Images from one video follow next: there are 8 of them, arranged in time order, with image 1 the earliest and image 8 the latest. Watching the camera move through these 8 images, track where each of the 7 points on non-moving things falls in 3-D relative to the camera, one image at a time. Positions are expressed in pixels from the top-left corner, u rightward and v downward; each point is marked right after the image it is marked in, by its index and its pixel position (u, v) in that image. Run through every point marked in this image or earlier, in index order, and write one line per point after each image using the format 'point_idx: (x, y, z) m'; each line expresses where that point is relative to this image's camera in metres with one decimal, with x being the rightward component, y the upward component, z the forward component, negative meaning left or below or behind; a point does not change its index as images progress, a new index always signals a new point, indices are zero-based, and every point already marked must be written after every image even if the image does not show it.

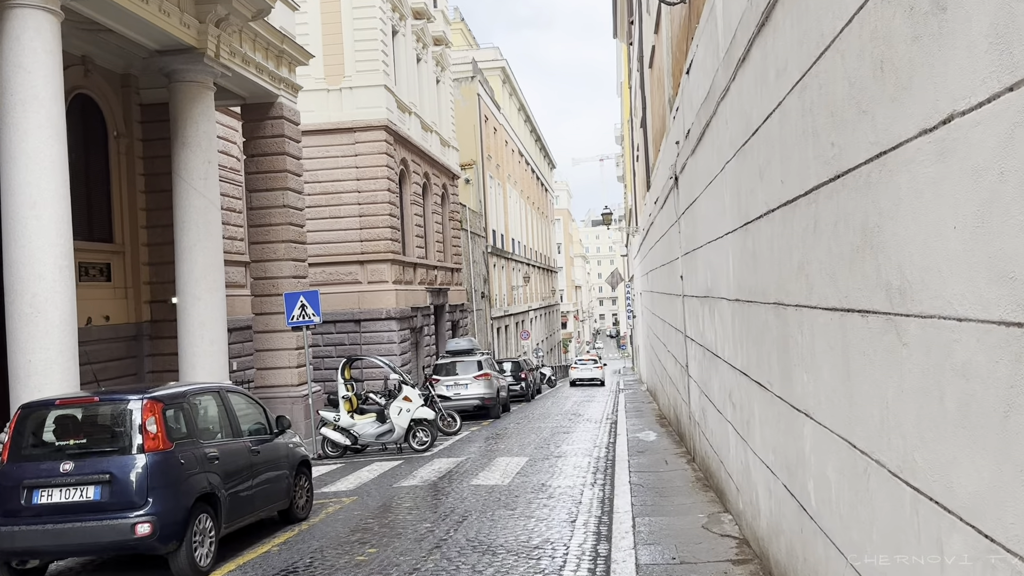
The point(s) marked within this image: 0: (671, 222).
0: (+2.3, +0.9, +12.5) m
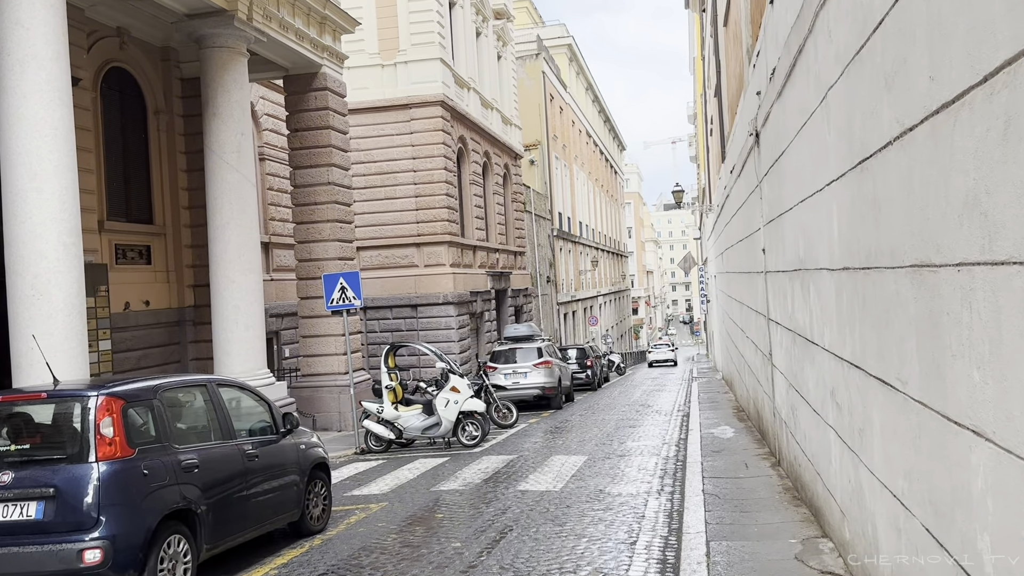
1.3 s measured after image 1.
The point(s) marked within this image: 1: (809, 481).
0: (+3.1, +1.2, +10.8) m
1: (+2.6, -1.7, +7.3) m
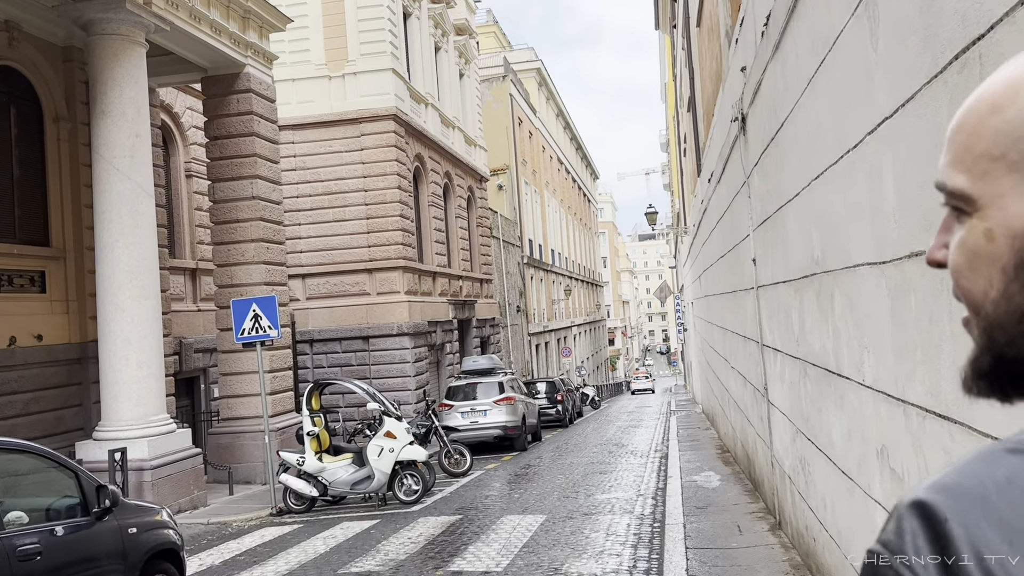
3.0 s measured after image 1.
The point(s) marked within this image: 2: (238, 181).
0: (+2.4, +1.0, +8.9) m
1: (+2.0, -1.8, +5.3) m
2: (-4.7, +1.9, +14.5) m
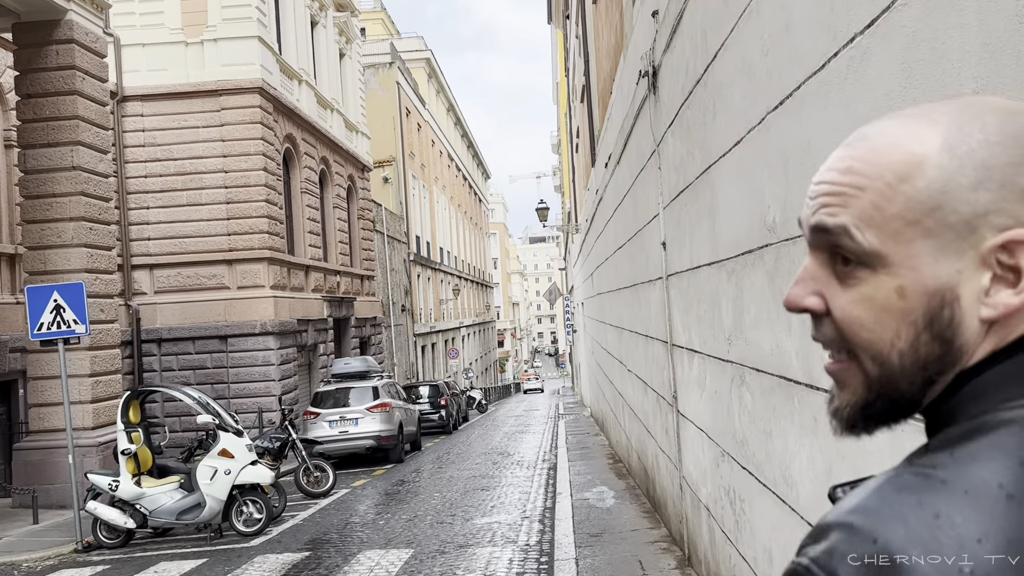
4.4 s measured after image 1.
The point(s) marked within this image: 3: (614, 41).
0: (+1.2, +1.1, +7.6) m
1: (+1.3, -1.7, +3.9) m
2: (-6.6, +2.0, +12.2) m
3: (+1.5, +3.6, +12.2) m
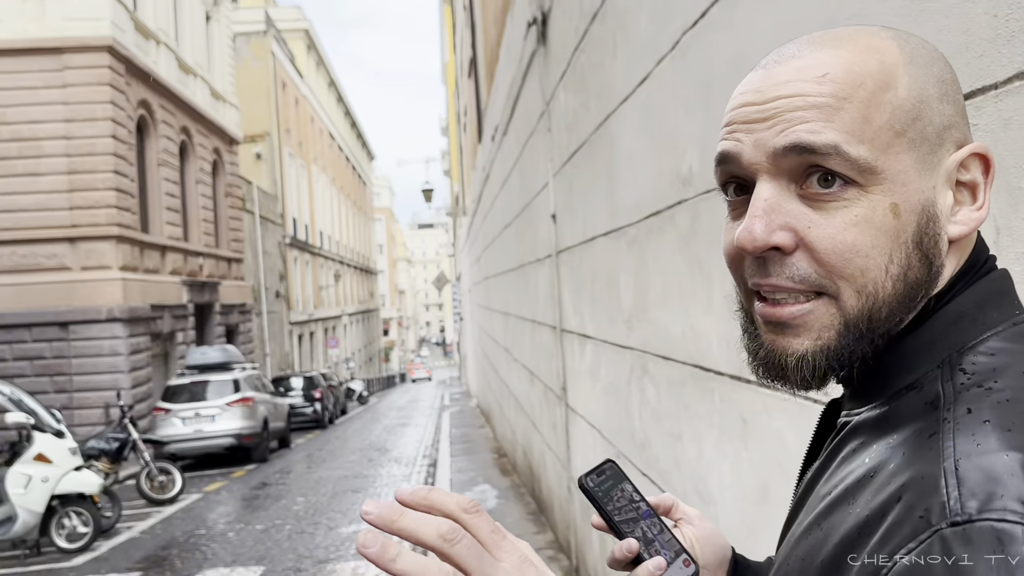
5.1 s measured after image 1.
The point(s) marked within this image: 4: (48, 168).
0: (+0.1, +1.3, +6.7) m
1: (+0.7, -1.6, +3.2) m
2: (-8.2, +2.3, +10.3) m
3: (-0.1, +3.8, +11.4) m
4: (-8.9, +2.3, +16.1) m
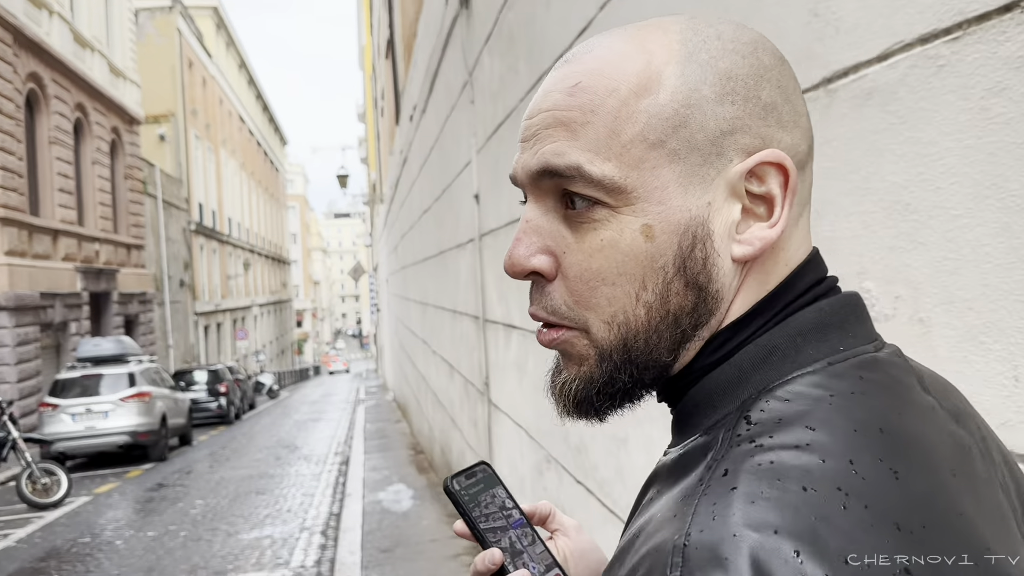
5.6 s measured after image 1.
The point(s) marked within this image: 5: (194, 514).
0: (-0.5, +1.4, +6.3) m
1: (+0.4, -1.5, +2.8) m
2: (-9.1, +2.5, +9.0) m
3: (-1.2, +3.9, +10.9) m
4: (-10.3, +2.5, +14.7) m
5: (-3.4, -2.4, +9.0) m
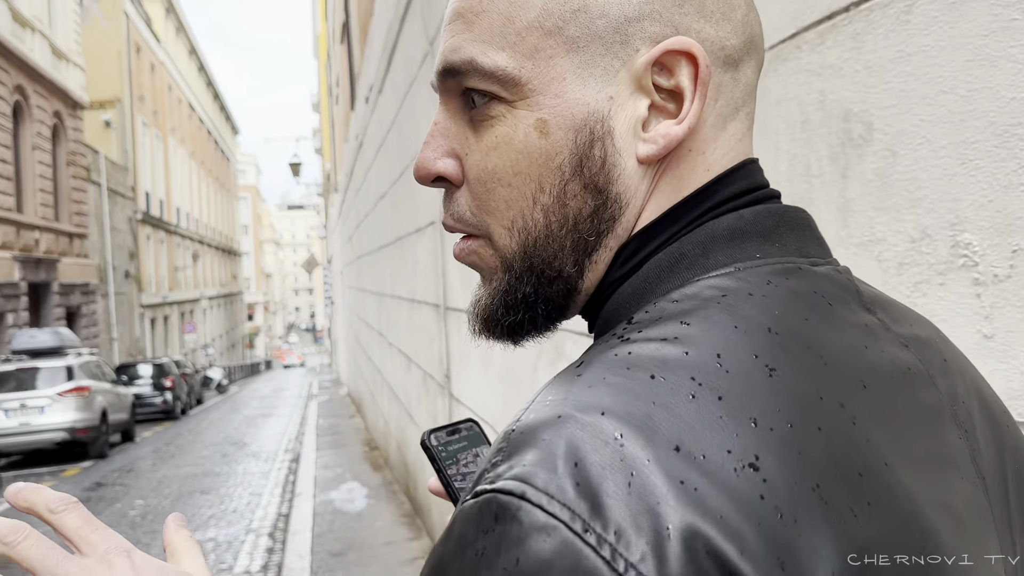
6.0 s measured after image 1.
0: (-0.7, +1.4, +5.9) m
1: (+0.3, -1.4, +2.5) m
2: (-9.5, +2.7, +8.2) m
3: (-1.7, +4.0, +10.4) m
4: (-11.0, +2.7, +13.8) m
5: (-3.8, -2.3, +8.5) m
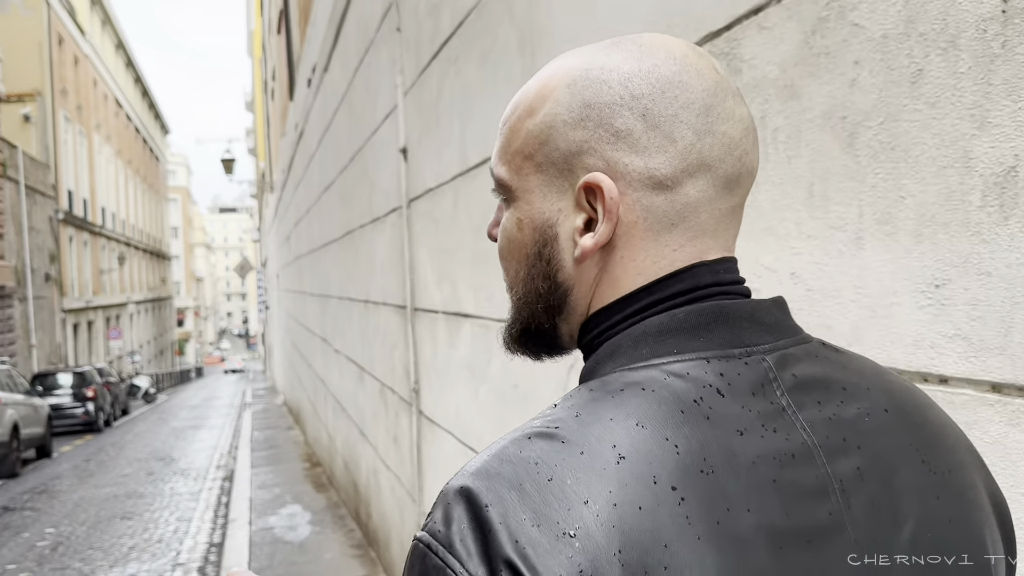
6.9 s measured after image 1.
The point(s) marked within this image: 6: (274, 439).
0: (-0.9, +1.4, +5.2) m
1: (+0.3, -1.4, +1.9) m
2: (-9.8, +2.7, +6.8) m
3: (-2.2, +4.0, +9.7) m
4: (-11.8, +2.7, +12.4) m
5: (-4.2, -2.3, +7.5) m
6: (-3.9, -2.5, +13.9) m
